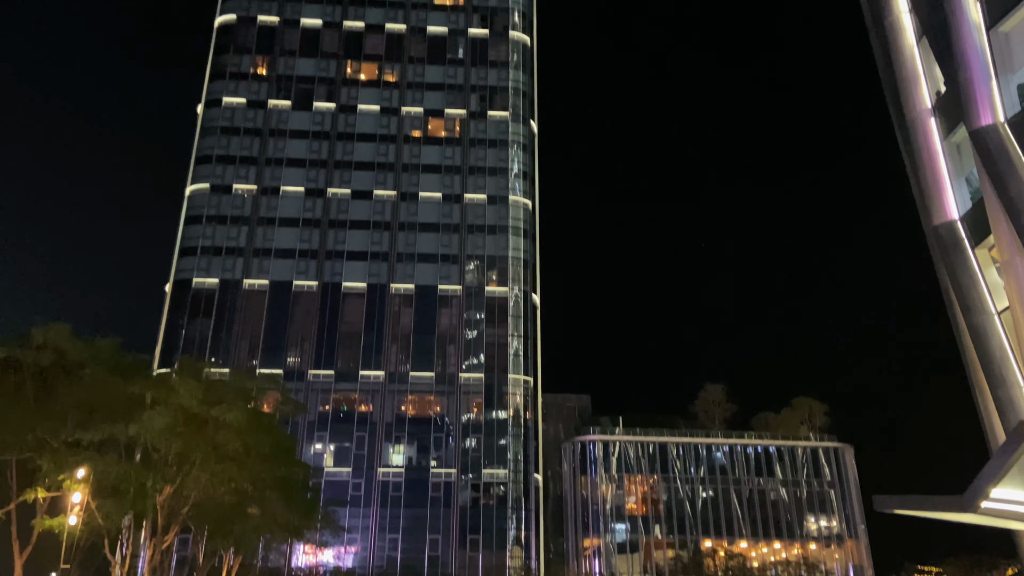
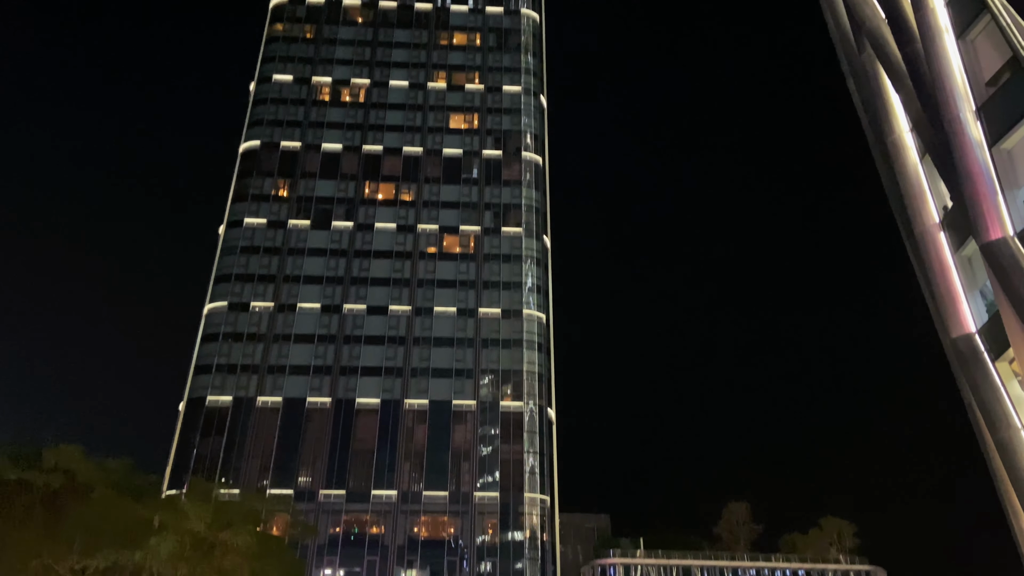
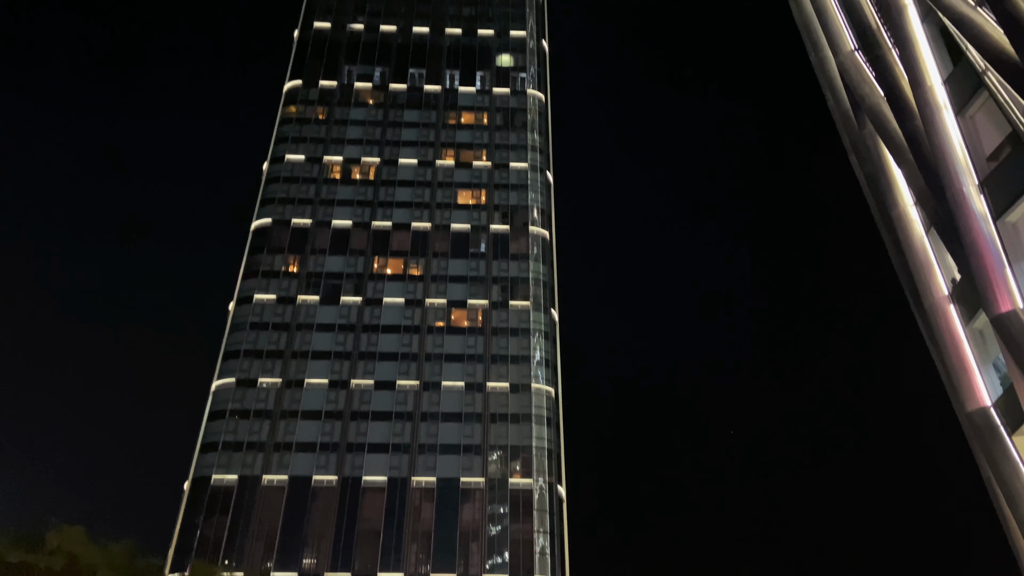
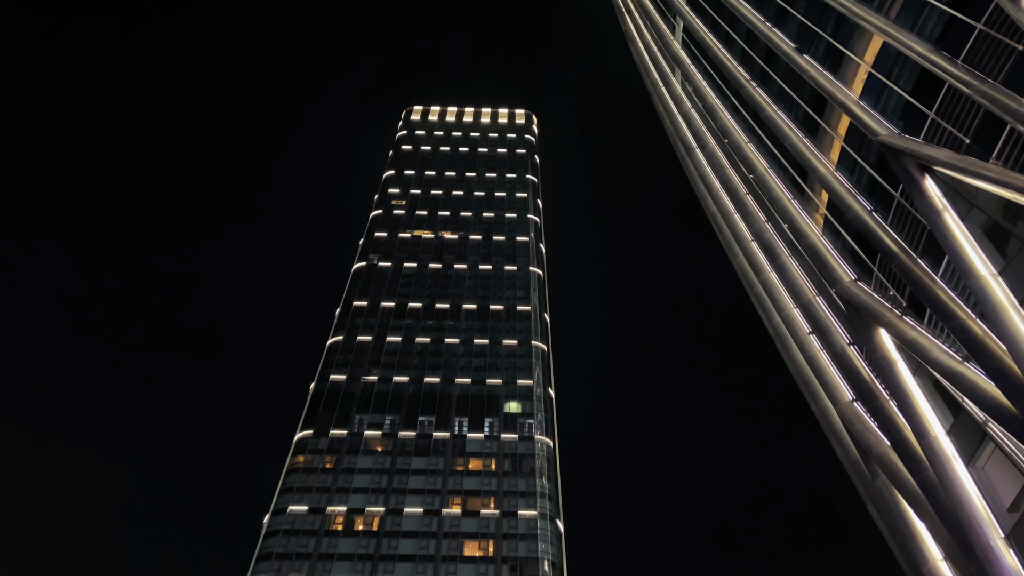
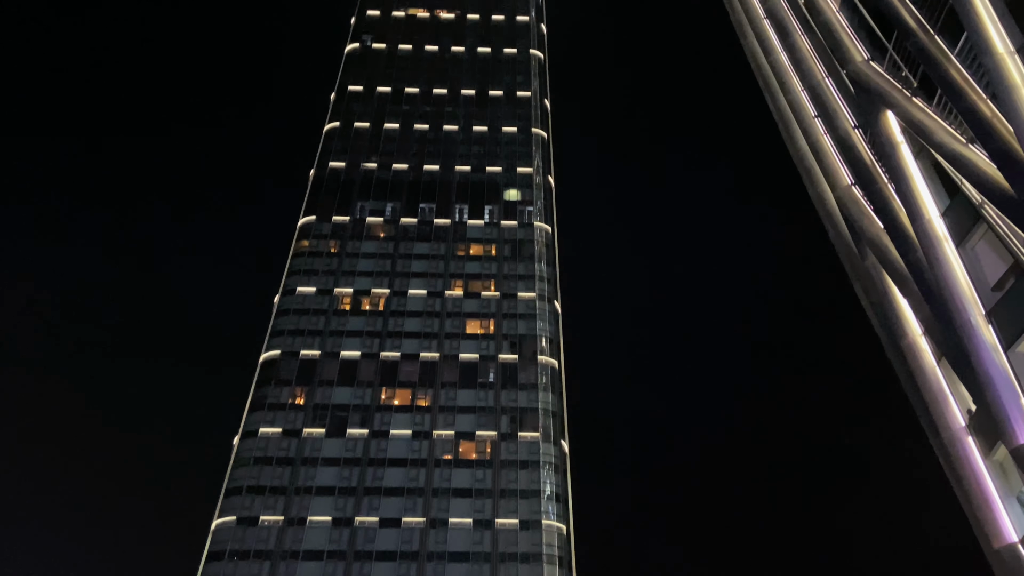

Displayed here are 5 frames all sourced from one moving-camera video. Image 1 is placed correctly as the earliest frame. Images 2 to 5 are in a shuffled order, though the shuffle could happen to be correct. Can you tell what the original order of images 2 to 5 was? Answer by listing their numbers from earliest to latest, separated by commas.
2, 3, 5, 4
